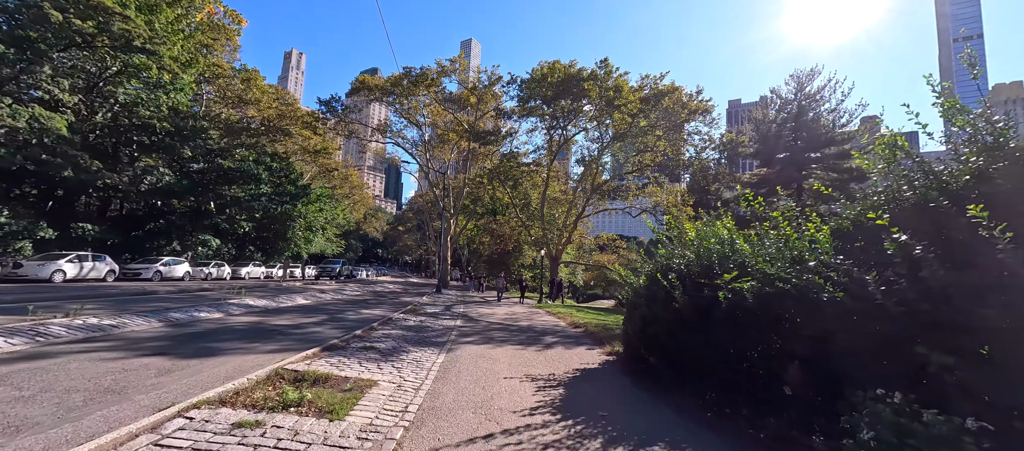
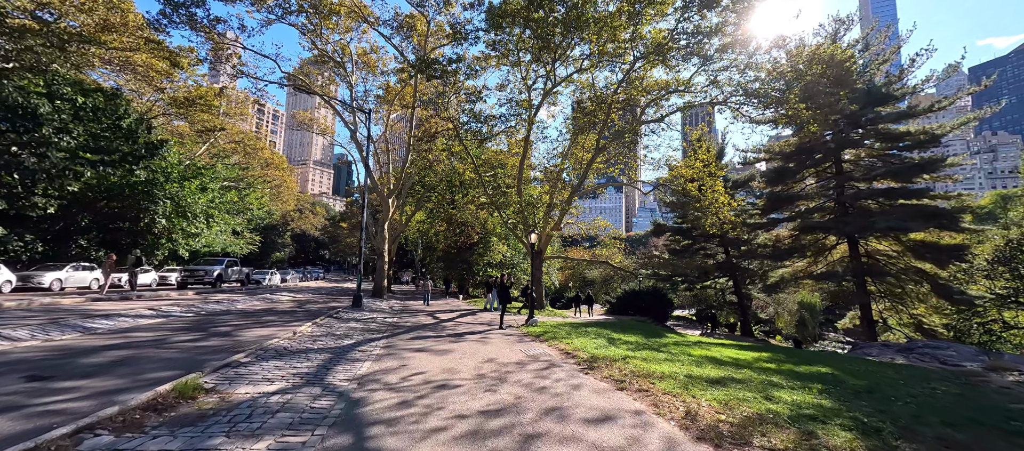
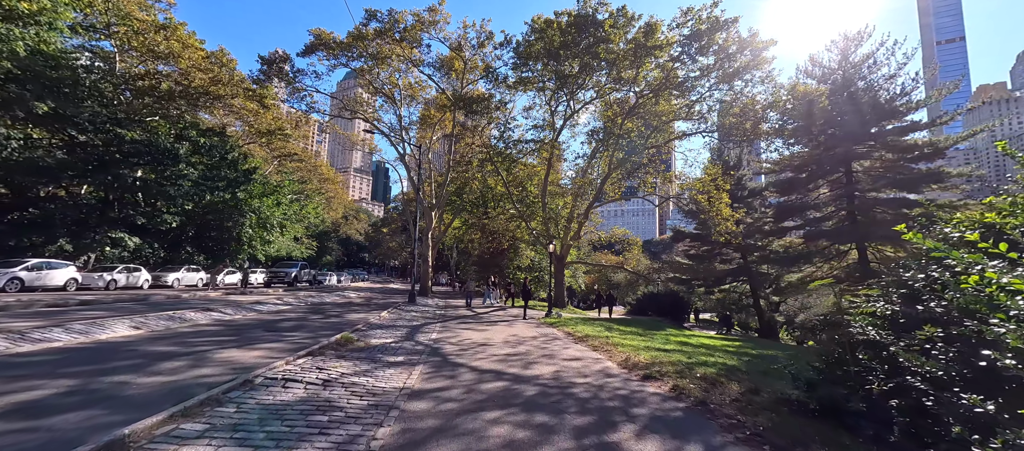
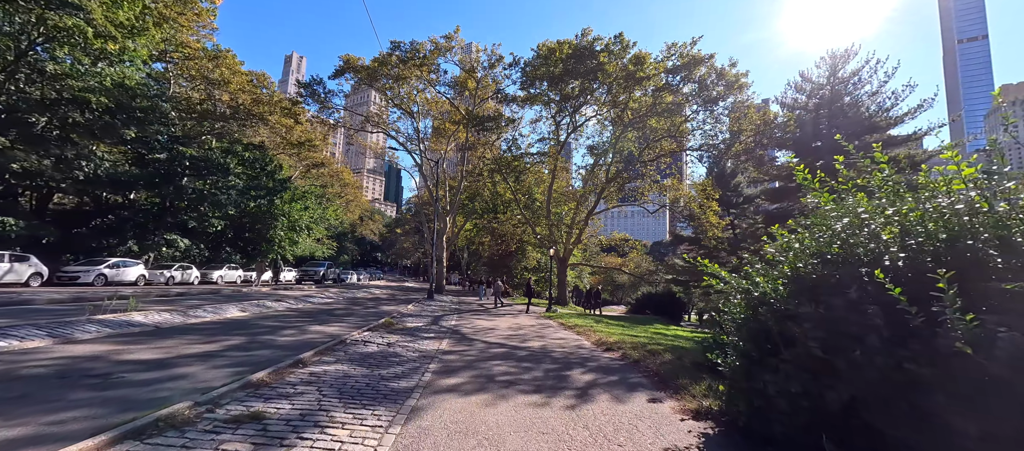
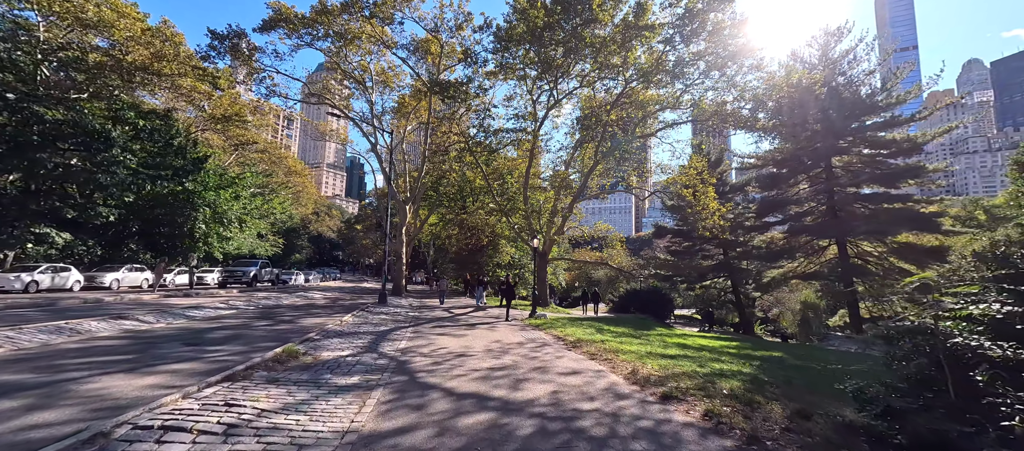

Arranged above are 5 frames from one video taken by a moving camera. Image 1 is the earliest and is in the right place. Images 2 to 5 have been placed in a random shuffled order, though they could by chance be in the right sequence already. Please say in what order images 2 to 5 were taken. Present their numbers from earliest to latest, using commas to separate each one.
4, 3, 5, 2
